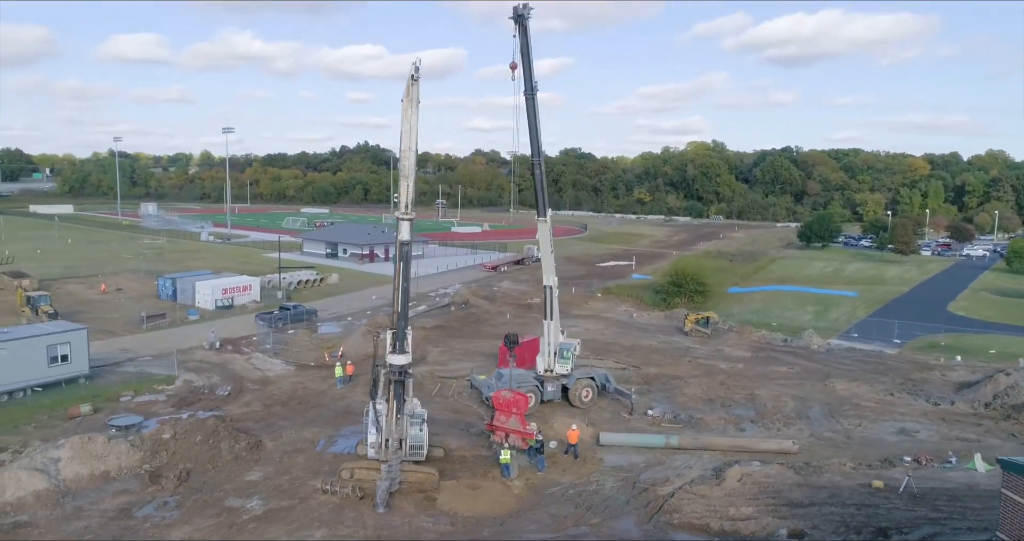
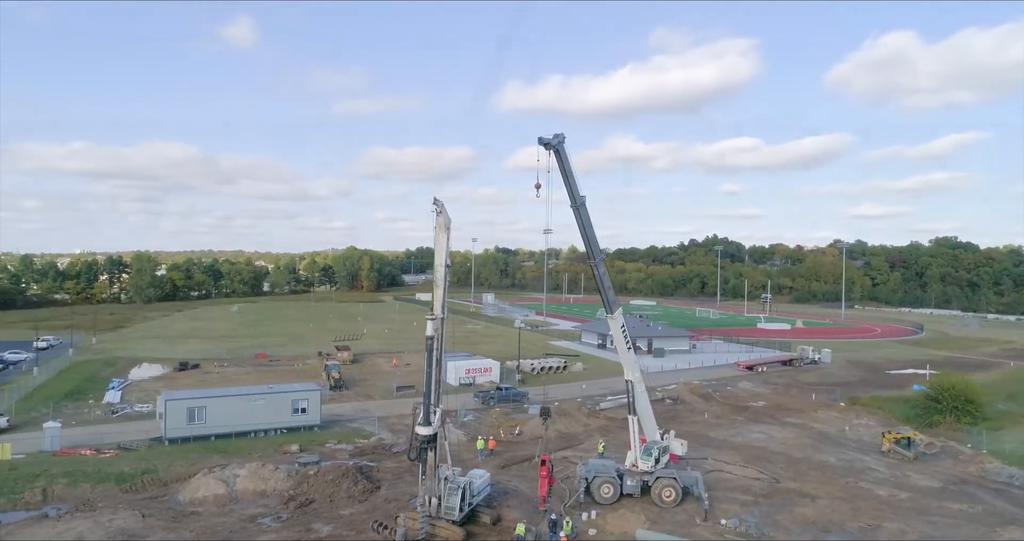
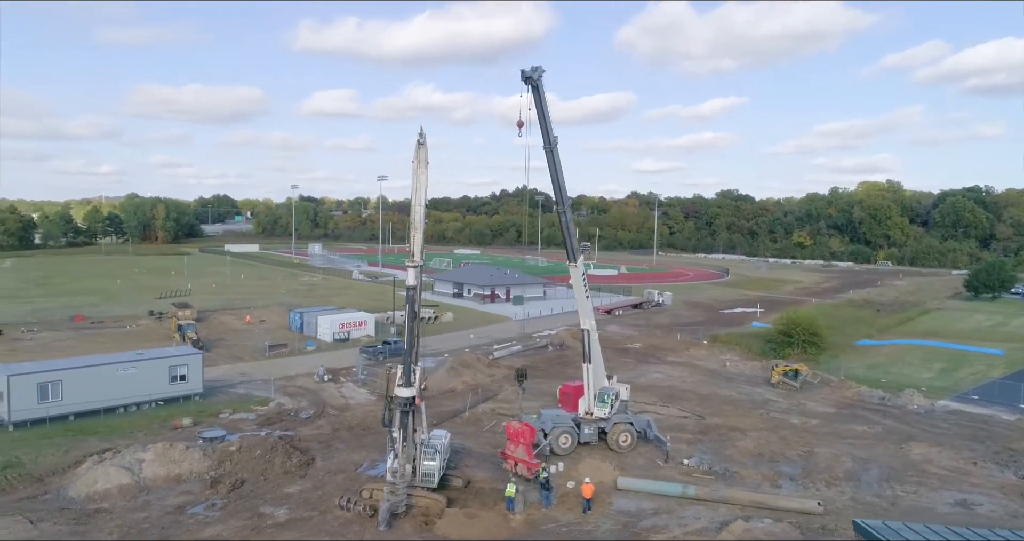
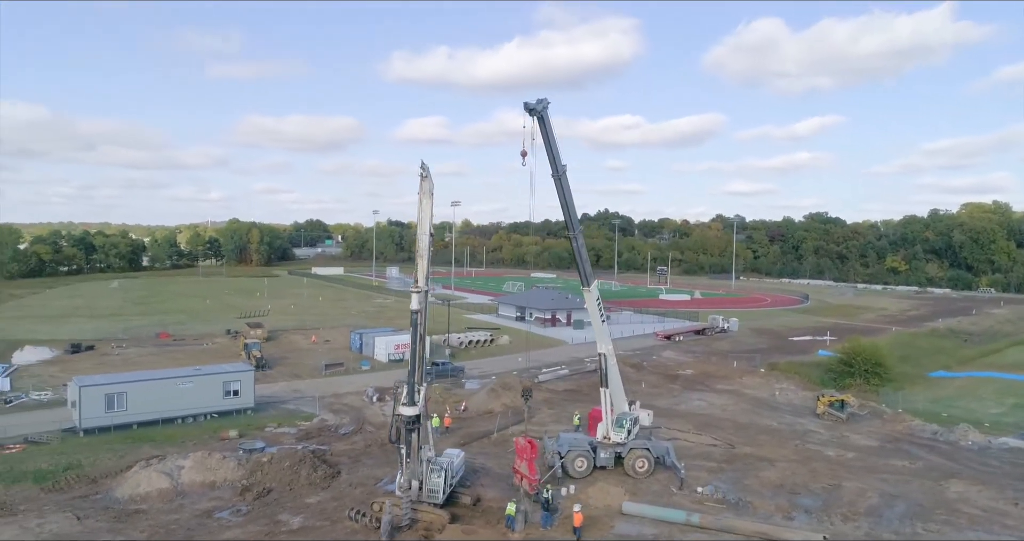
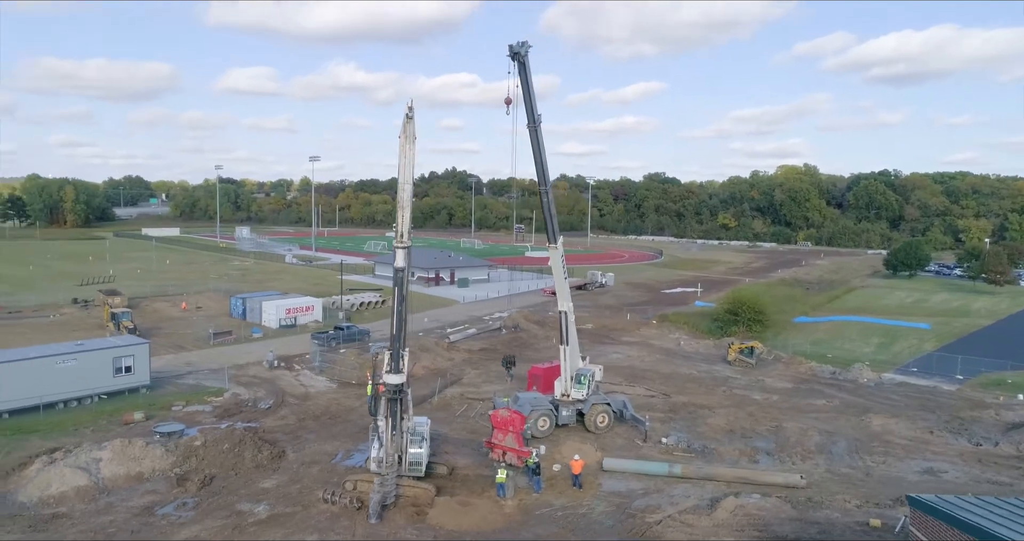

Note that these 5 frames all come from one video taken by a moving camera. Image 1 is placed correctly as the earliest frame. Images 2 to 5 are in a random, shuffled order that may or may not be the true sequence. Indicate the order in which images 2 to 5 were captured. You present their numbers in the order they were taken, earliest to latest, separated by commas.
5, 3, 4, 2
